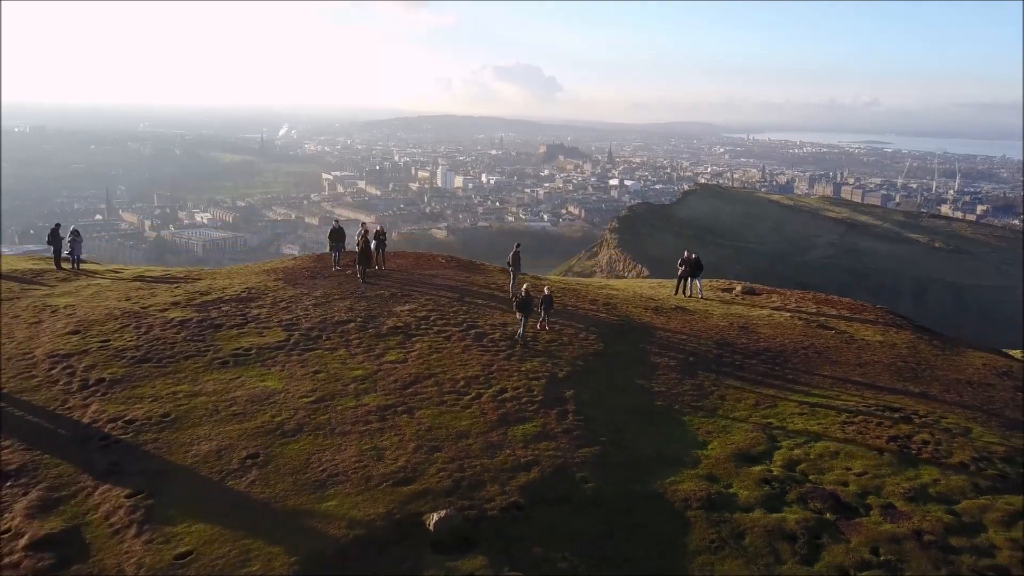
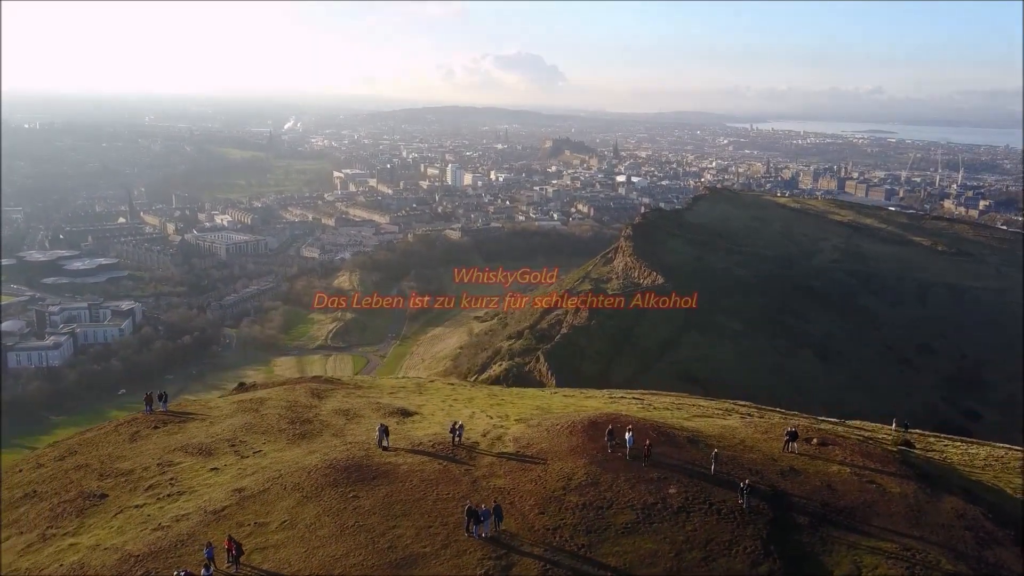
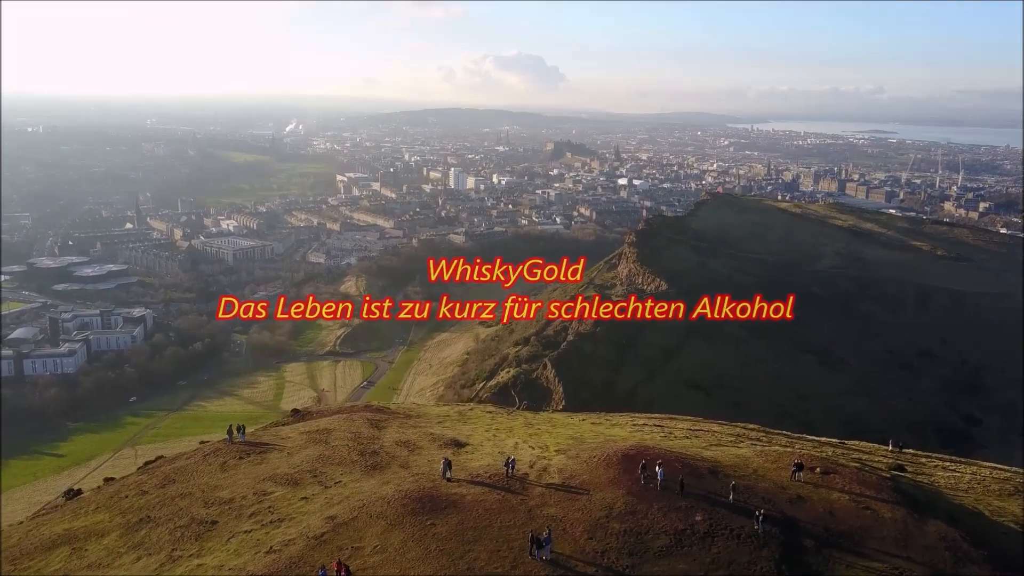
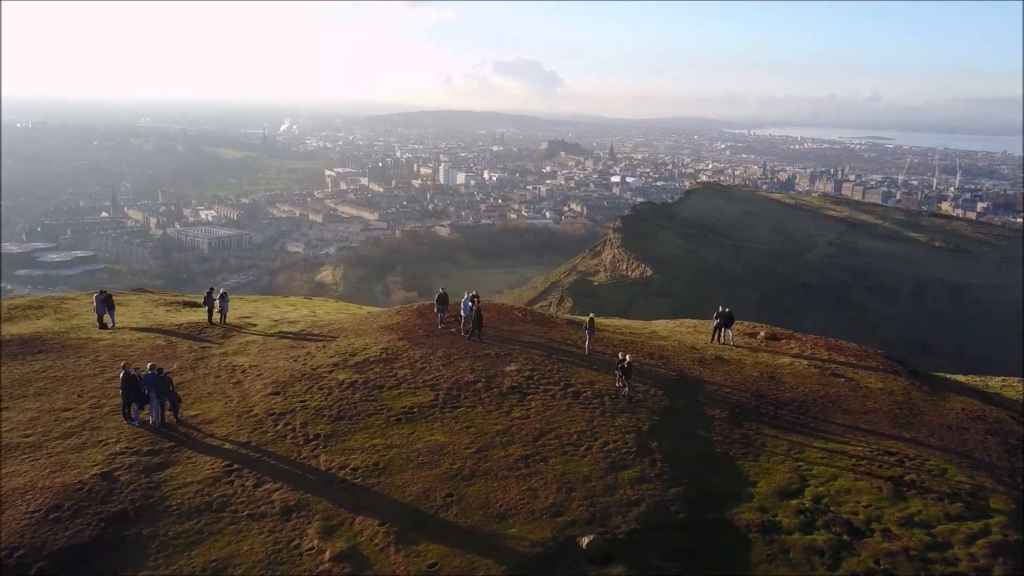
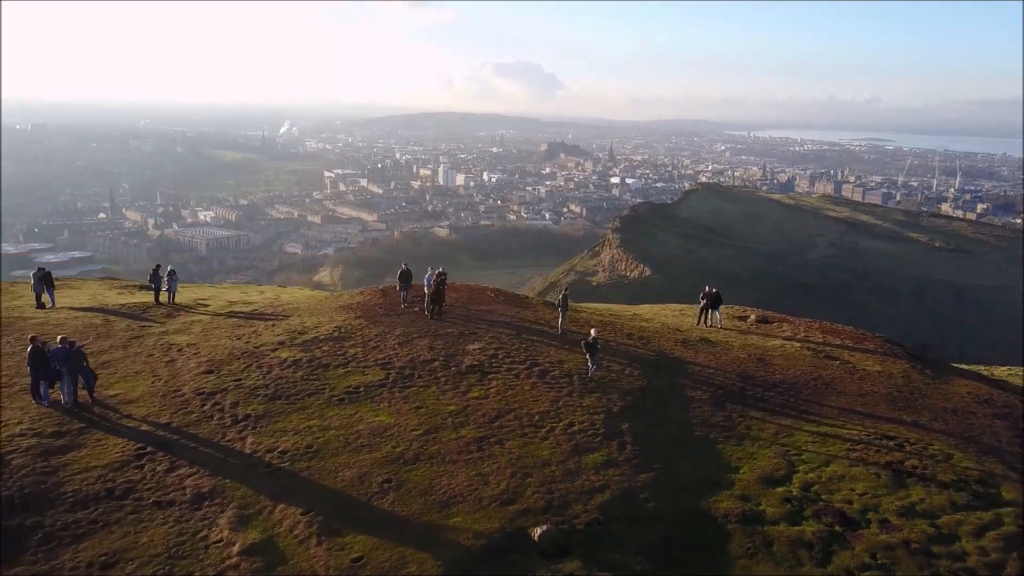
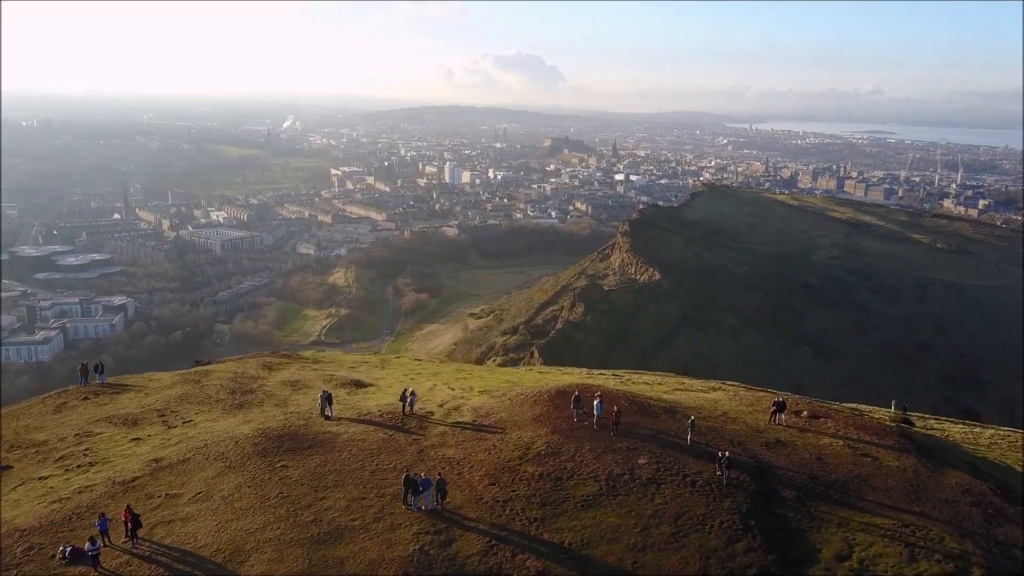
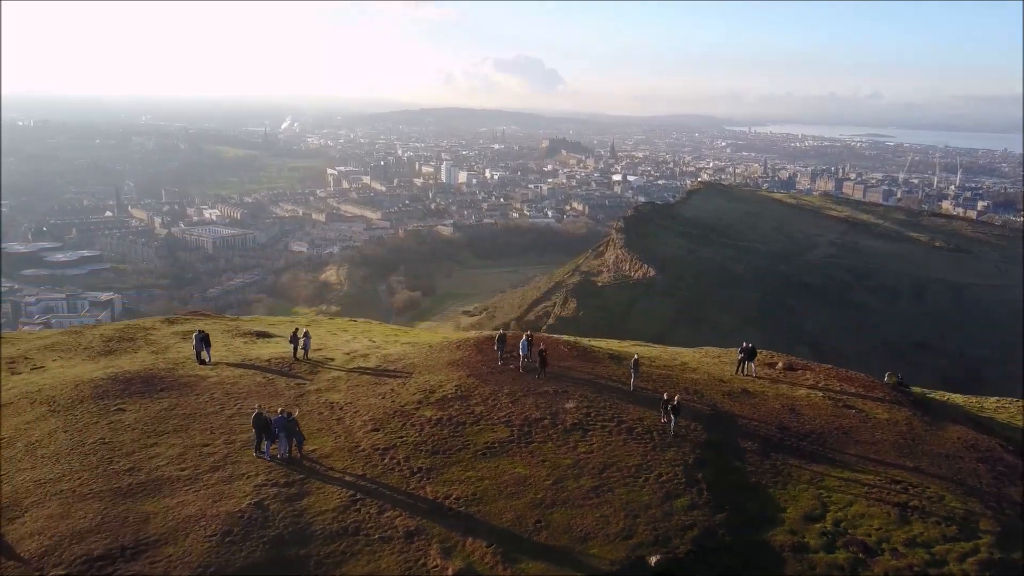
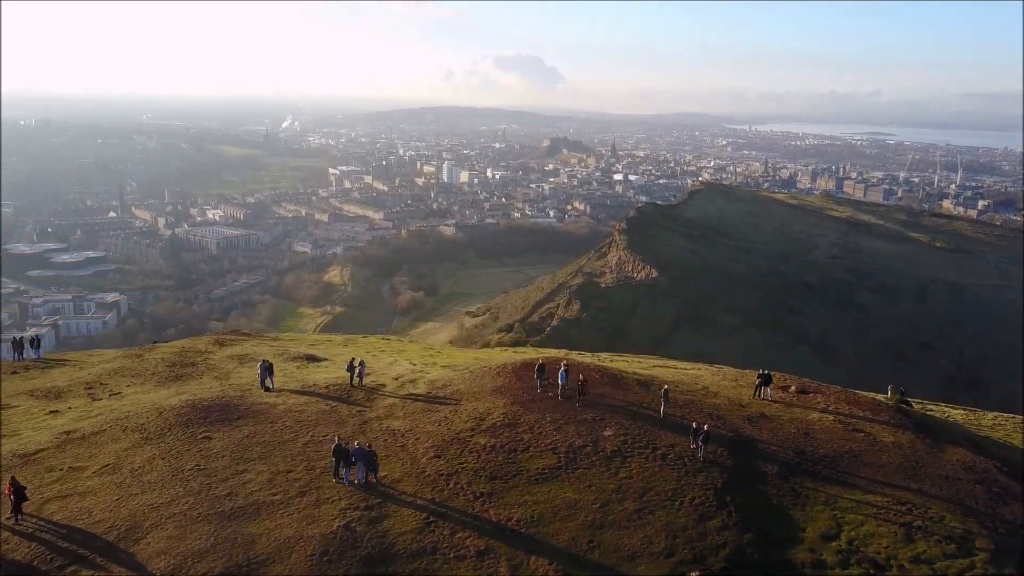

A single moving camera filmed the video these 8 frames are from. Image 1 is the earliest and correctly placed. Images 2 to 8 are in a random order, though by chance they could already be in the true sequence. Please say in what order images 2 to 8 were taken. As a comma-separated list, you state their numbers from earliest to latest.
5, 4, 7, 8, 6, 2, 3
